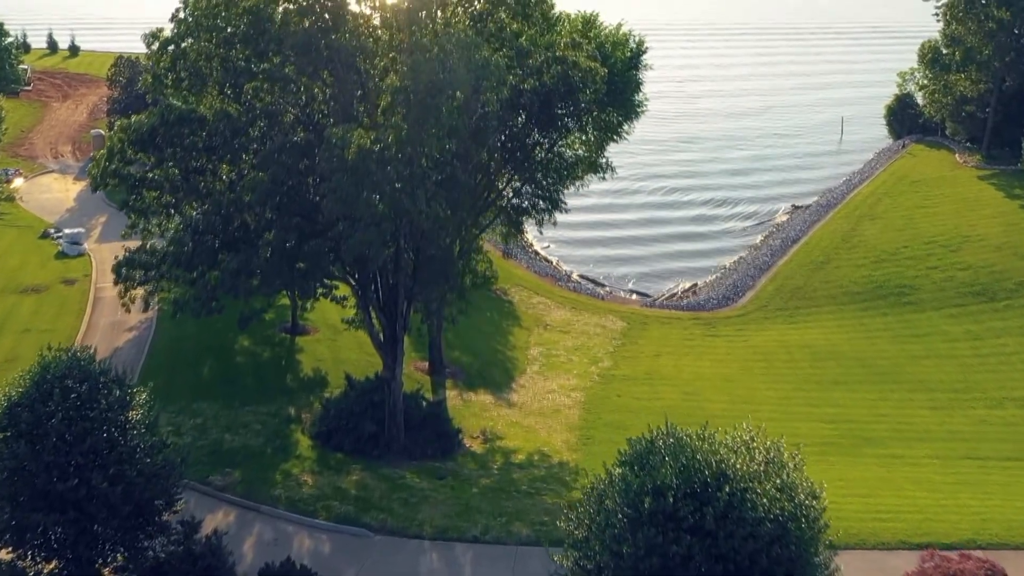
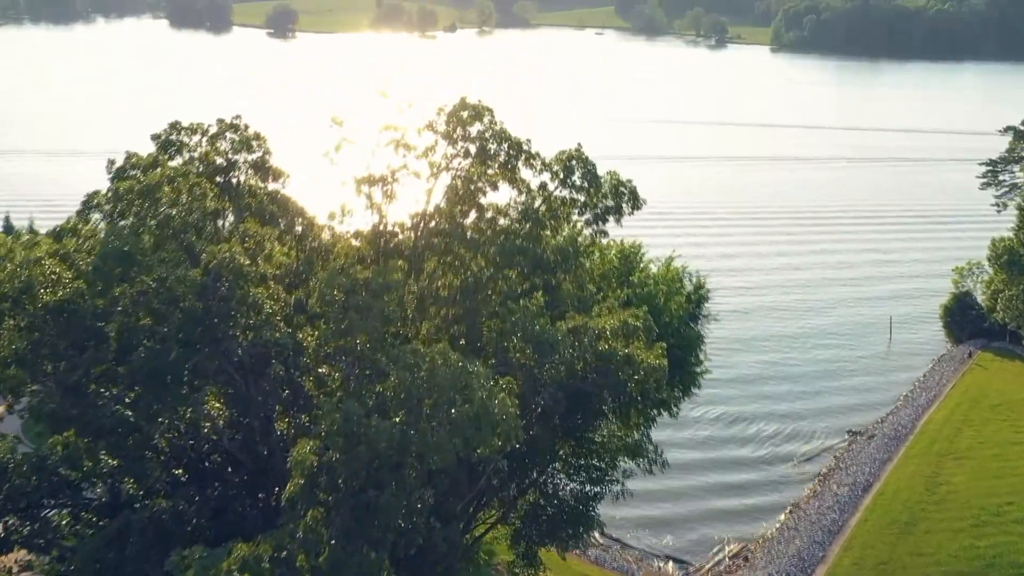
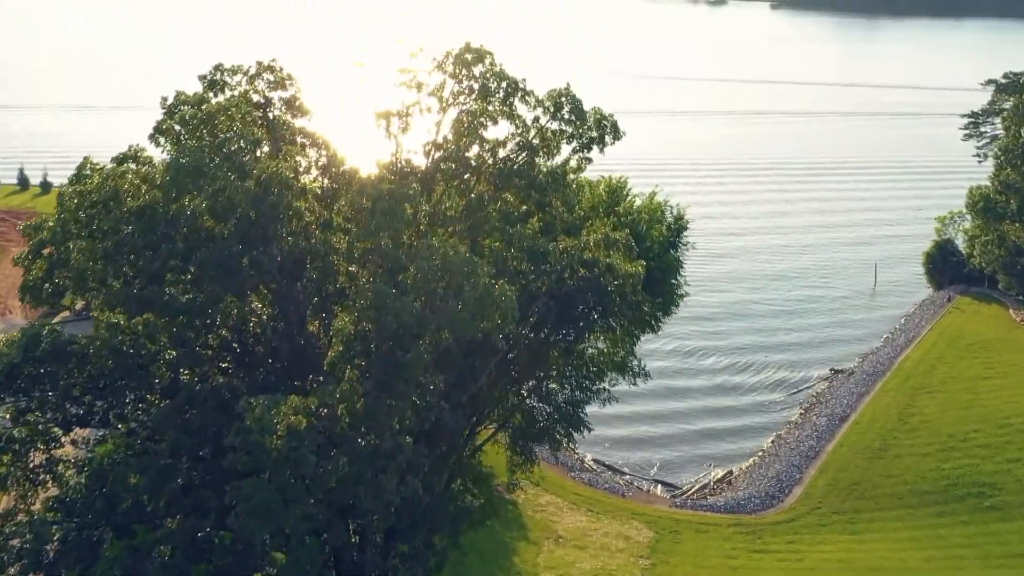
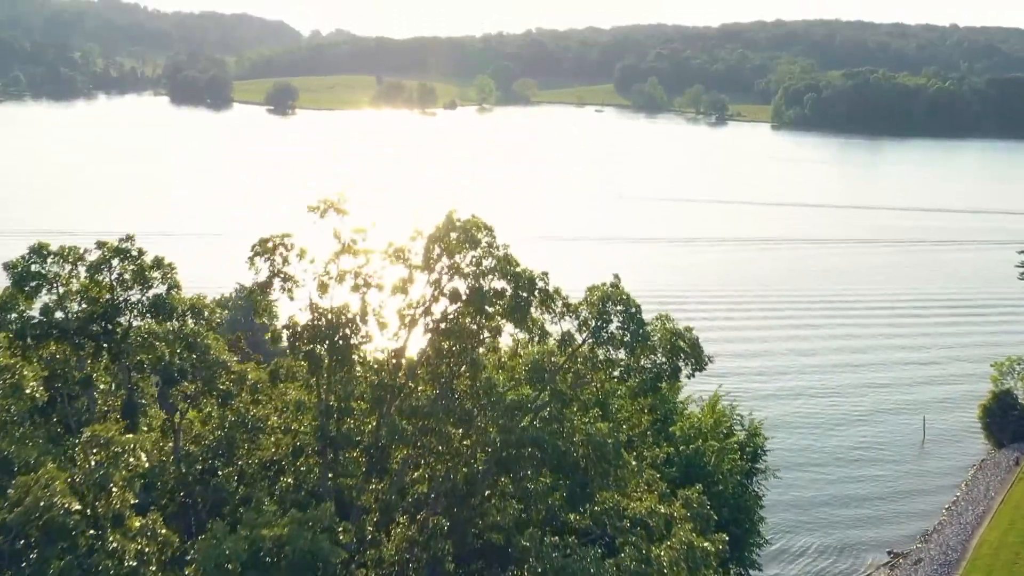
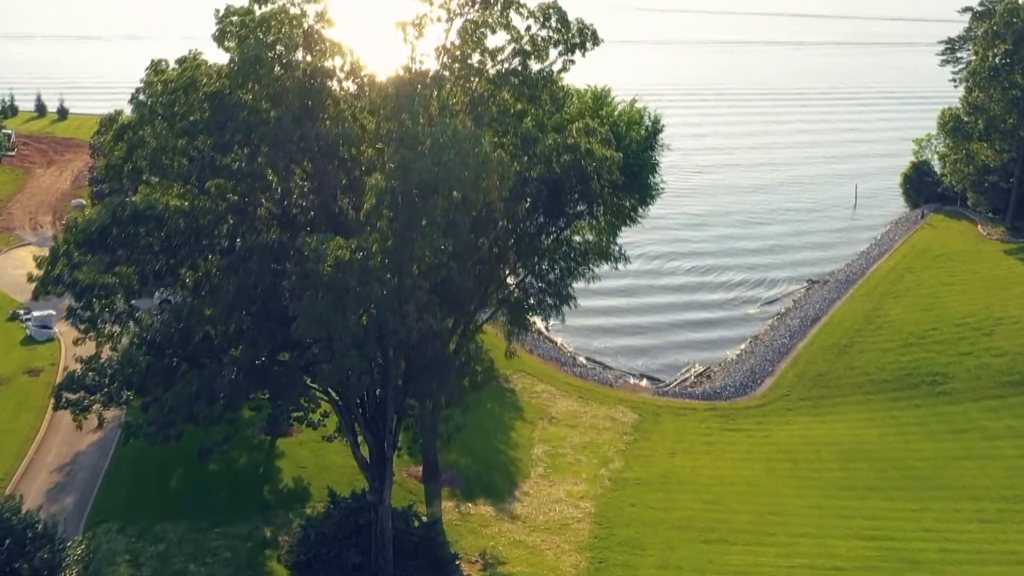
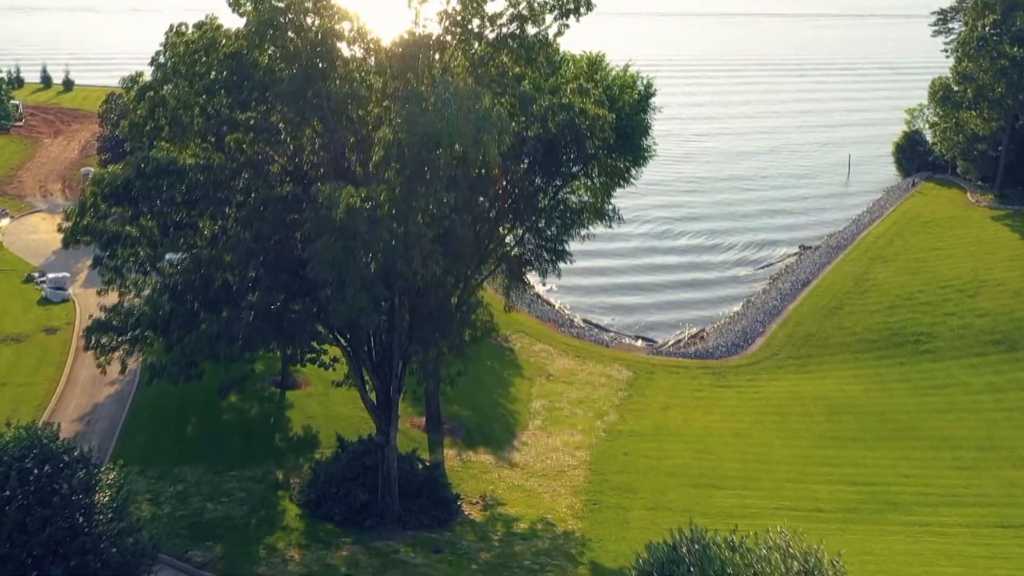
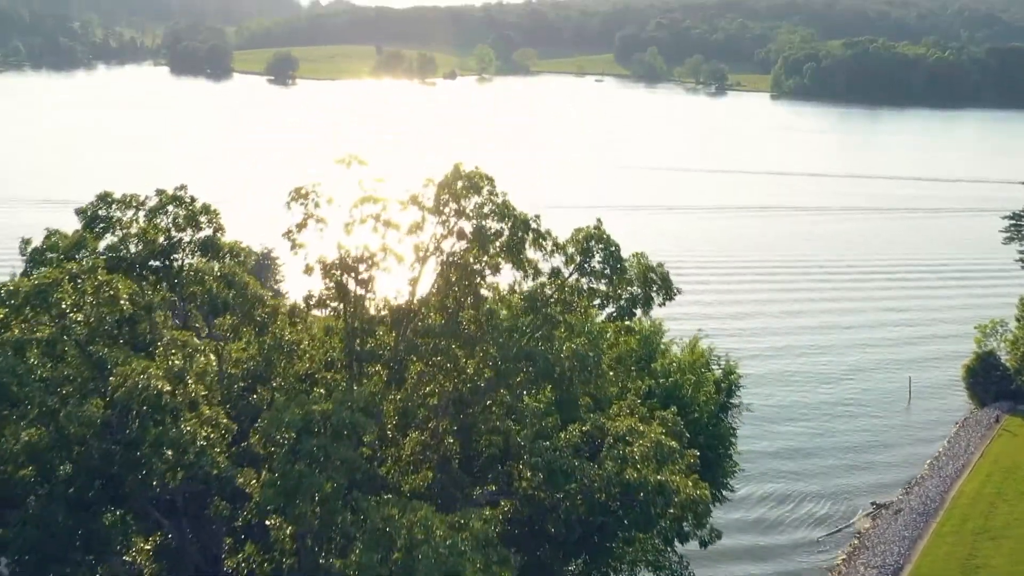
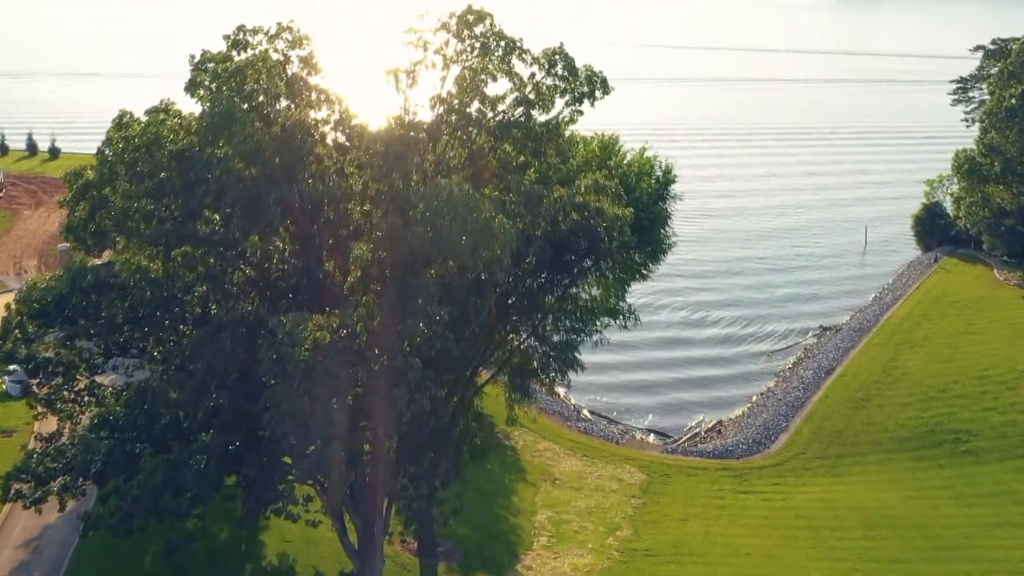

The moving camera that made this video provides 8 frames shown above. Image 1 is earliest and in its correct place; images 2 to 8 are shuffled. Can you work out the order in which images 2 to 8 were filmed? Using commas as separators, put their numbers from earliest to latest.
6, 5, 8, 3, 2, 7, 4
